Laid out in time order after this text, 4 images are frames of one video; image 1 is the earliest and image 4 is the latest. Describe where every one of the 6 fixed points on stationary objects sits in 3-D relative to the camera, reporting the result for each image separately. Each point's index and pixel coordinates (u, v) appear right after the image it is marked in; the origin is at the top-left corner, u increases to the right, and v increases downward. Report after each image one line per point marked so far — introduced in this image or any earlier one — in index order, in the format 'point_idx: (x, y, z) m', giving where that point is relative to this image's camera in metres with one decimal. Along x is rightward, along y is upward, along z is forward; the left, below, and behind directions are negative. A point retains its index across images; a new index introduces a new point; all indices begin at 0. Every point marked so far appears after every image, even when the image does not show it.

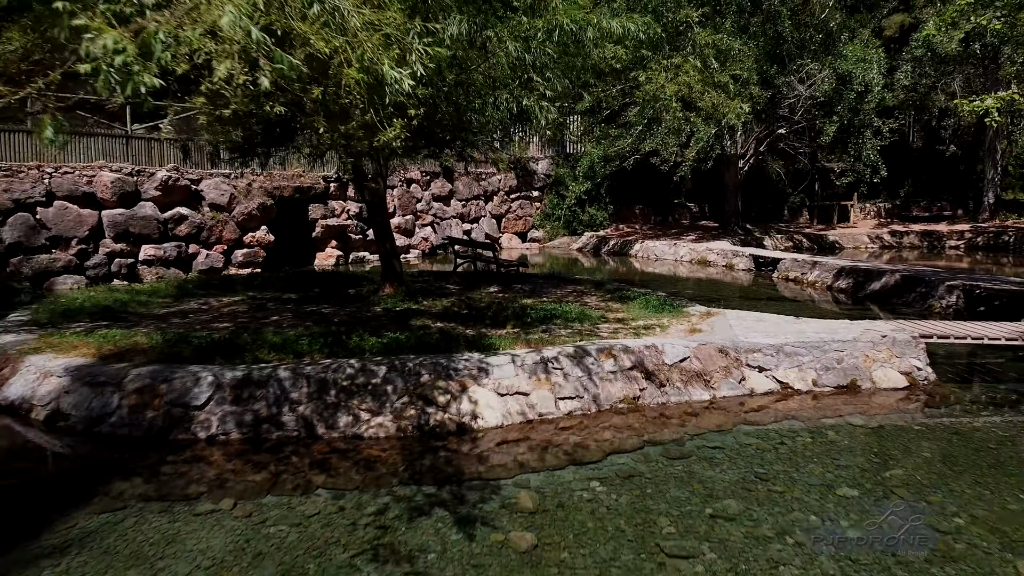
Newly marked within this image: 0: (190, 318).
0: (-3.1, -0.3, +7.0) m
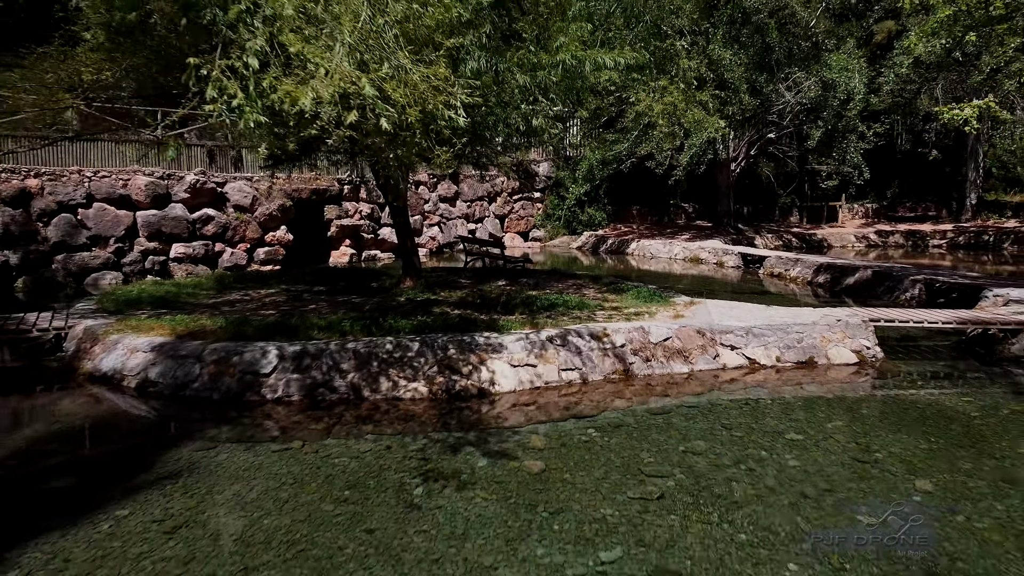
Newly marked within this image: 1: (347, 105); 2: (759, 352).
0: (-3.0, -0.2, +8.0) m
1: (-0.9, +1.0, +4.5) m
2: (+2.5, -0.7, +7.3) m
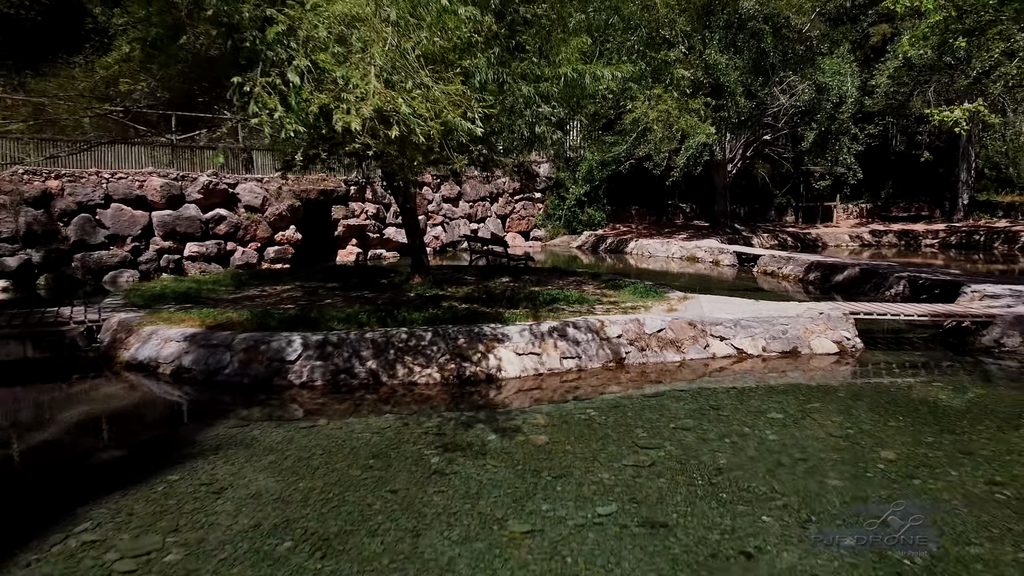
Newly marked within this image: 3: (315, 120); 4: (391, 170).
0: (-2.9, -0.2, +8.5) m
1: (-0.9, +1.1, +5.0) m
2: (+2.5, -0.6, +7.8) m
3: (-1.3, +1.1, +5.1) m
4: (-1.2, +1.1, +7.0) m
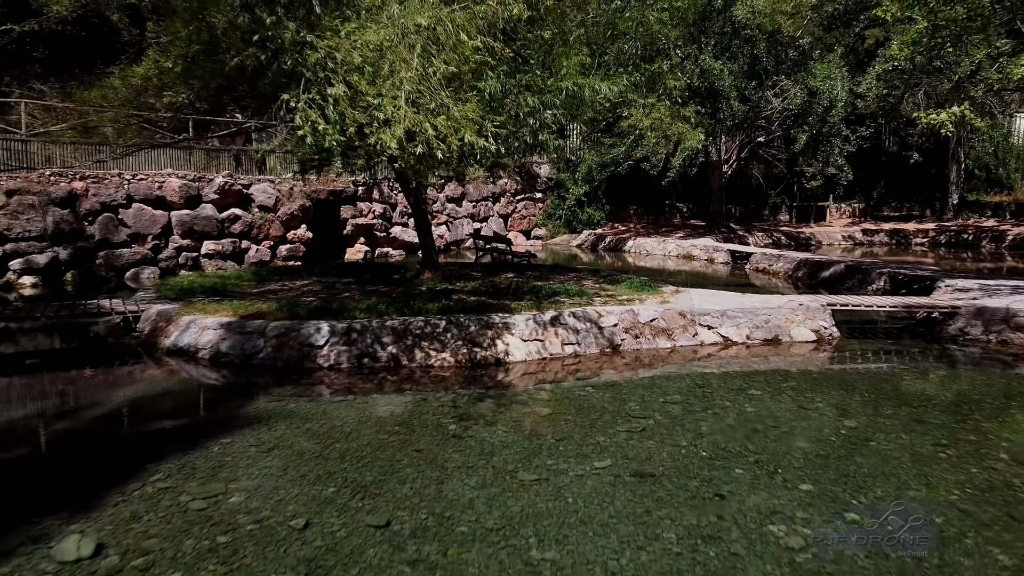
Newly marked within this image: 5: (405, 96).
0: (-2.9, -0.1, +9.2) m
1: (-0.8, +1.1, +5.6) m
2: (+2.6, -0.5, +8.4) m
3: (-1.3, +1.2, +5.7) m
4: (-1.1, +1.2, +7.7) m
5: (-0.8, +1.4, +5.4) m
